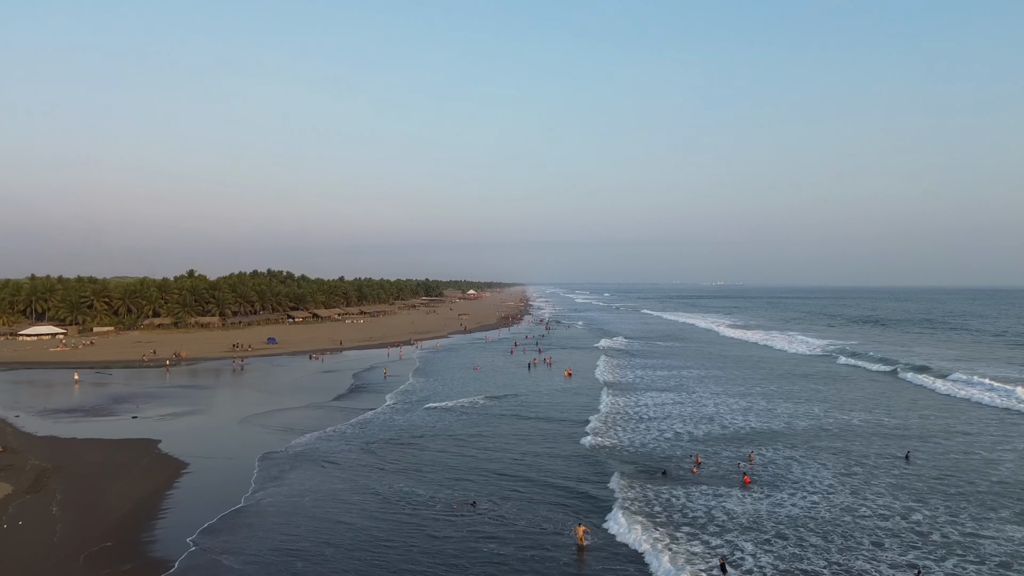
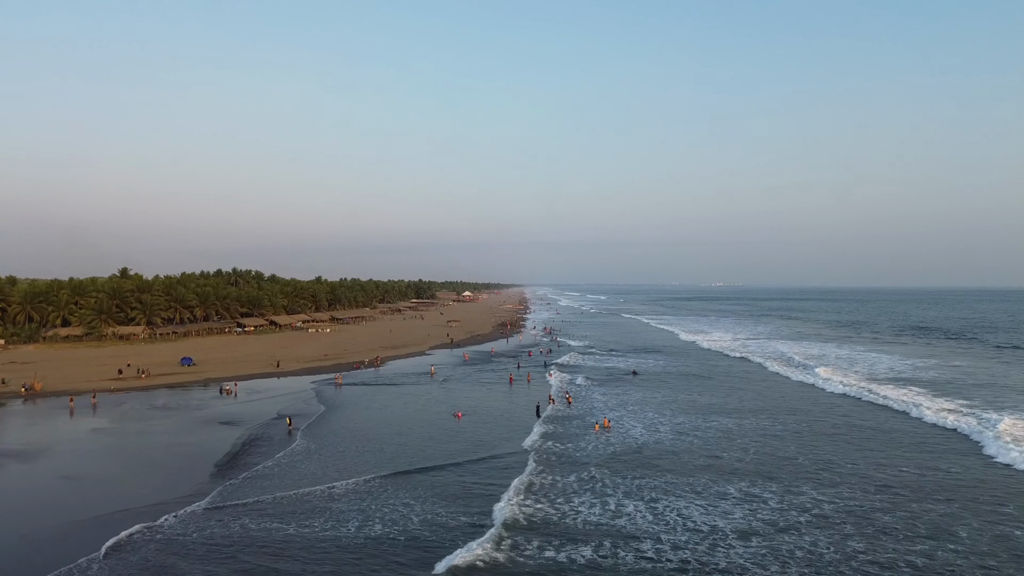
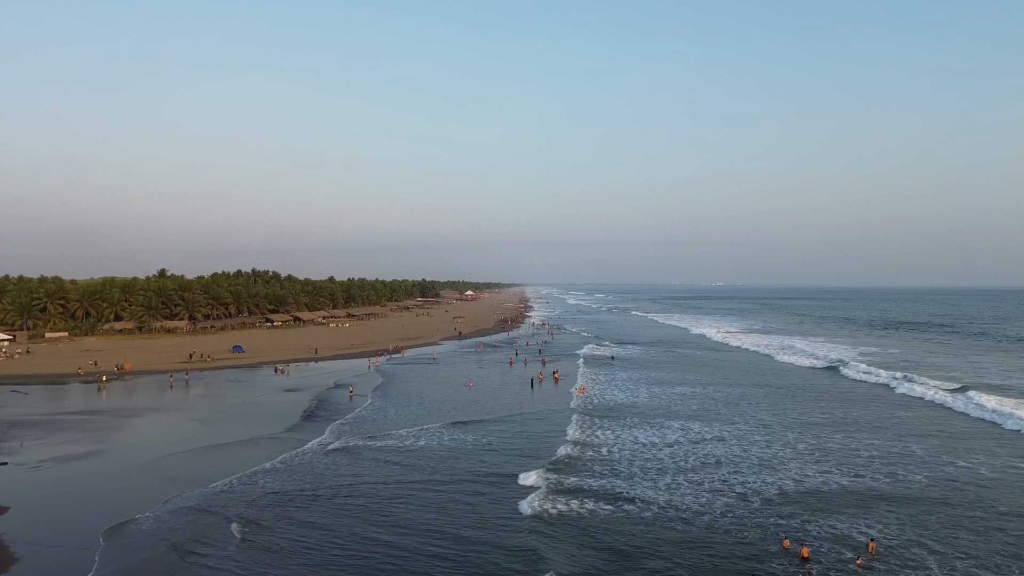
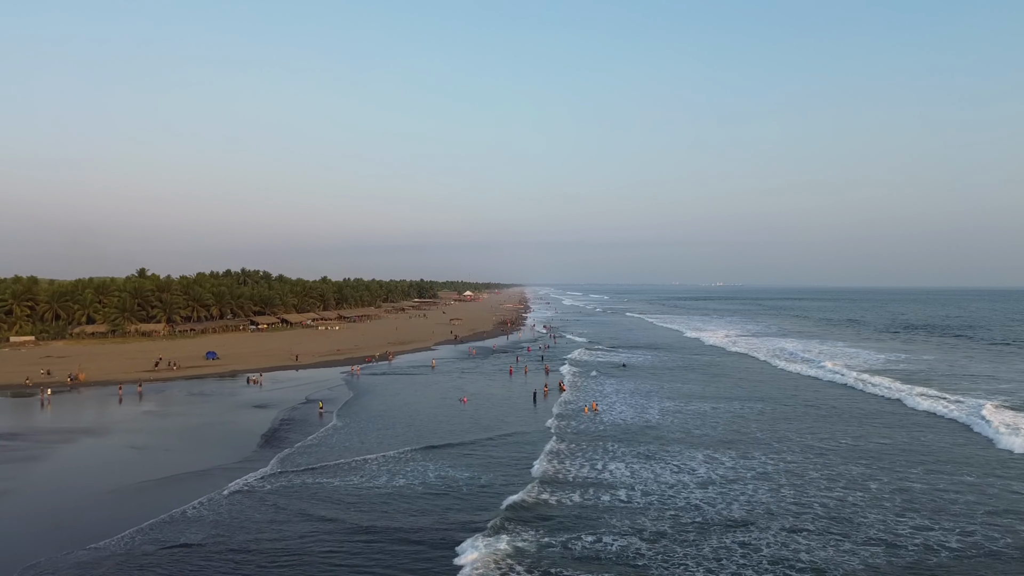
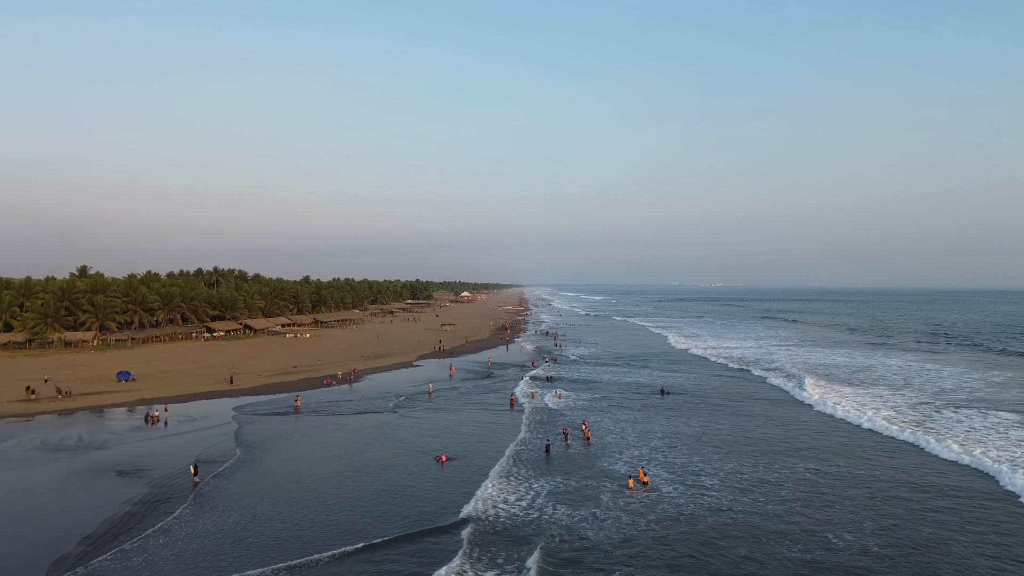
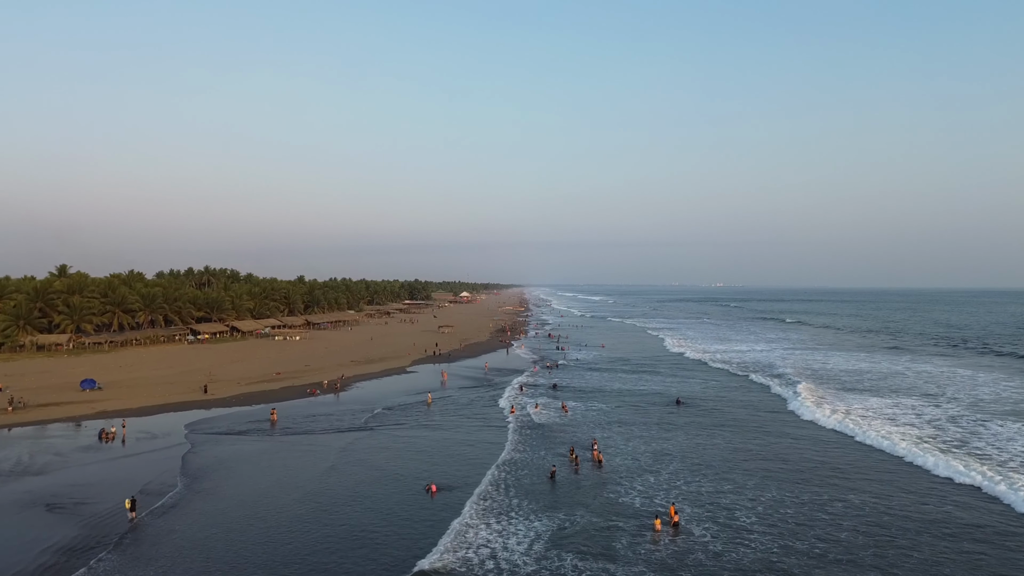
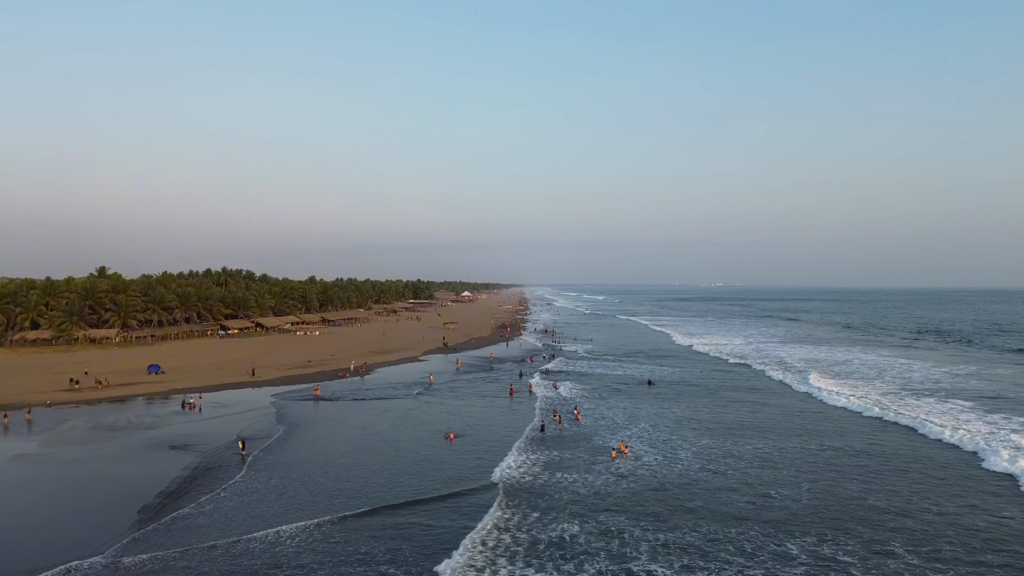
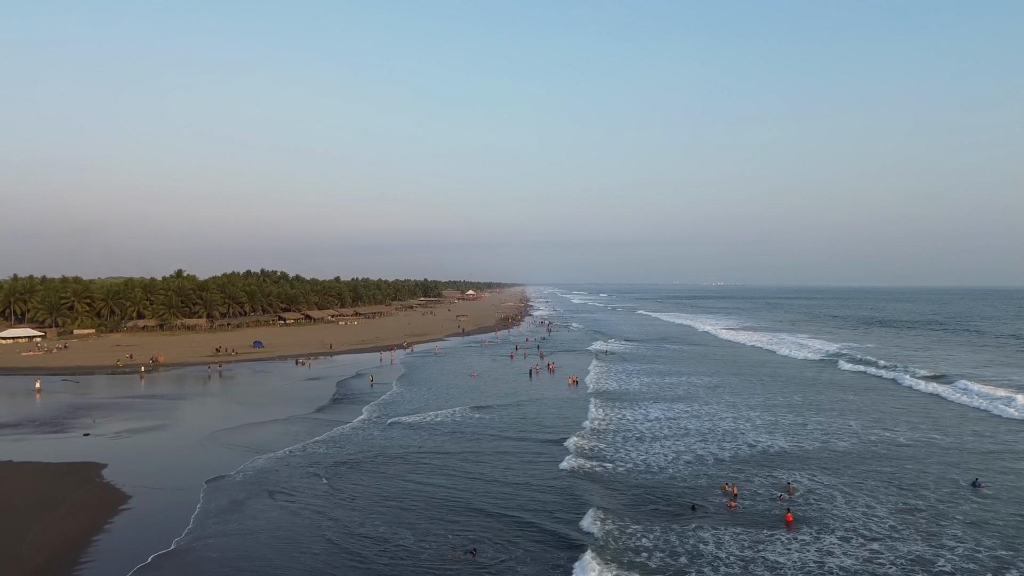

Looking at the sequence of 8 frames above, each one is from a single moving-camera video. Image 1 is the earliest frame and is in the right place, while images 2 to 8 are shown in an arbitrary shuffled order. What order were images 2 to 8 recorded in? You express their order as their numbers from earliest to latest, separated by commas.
8, 3, 4, 2, 7, 5, 6
